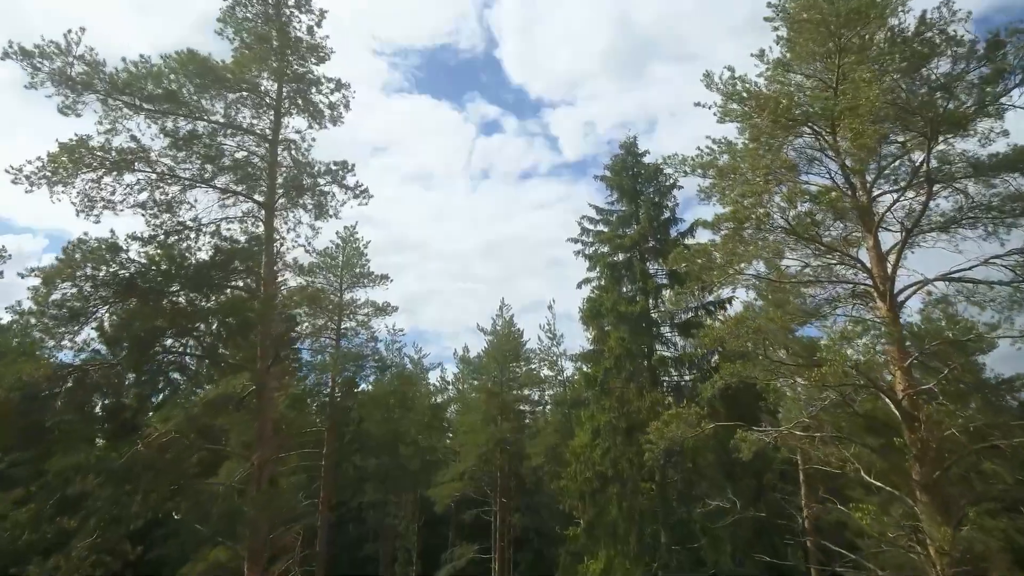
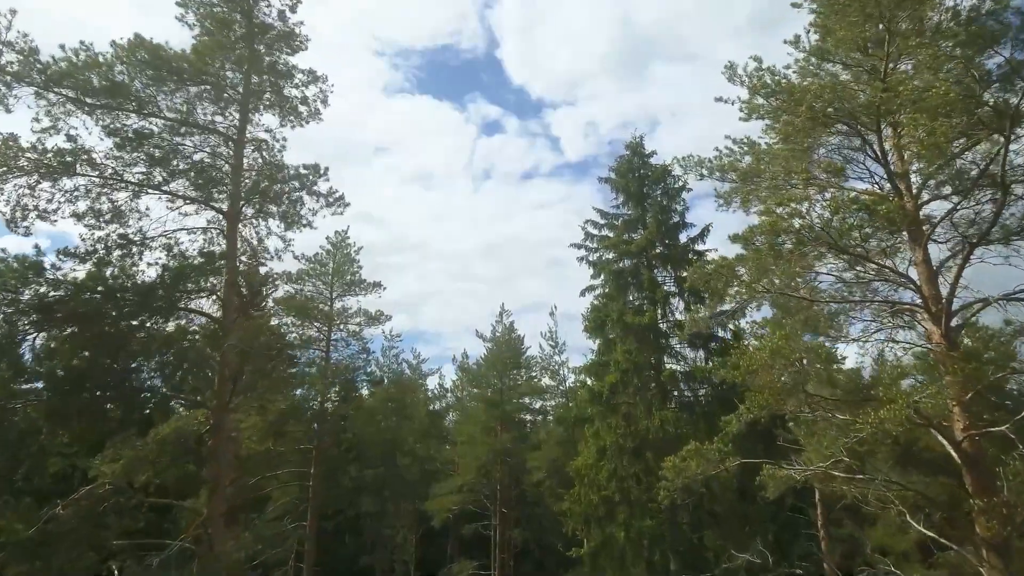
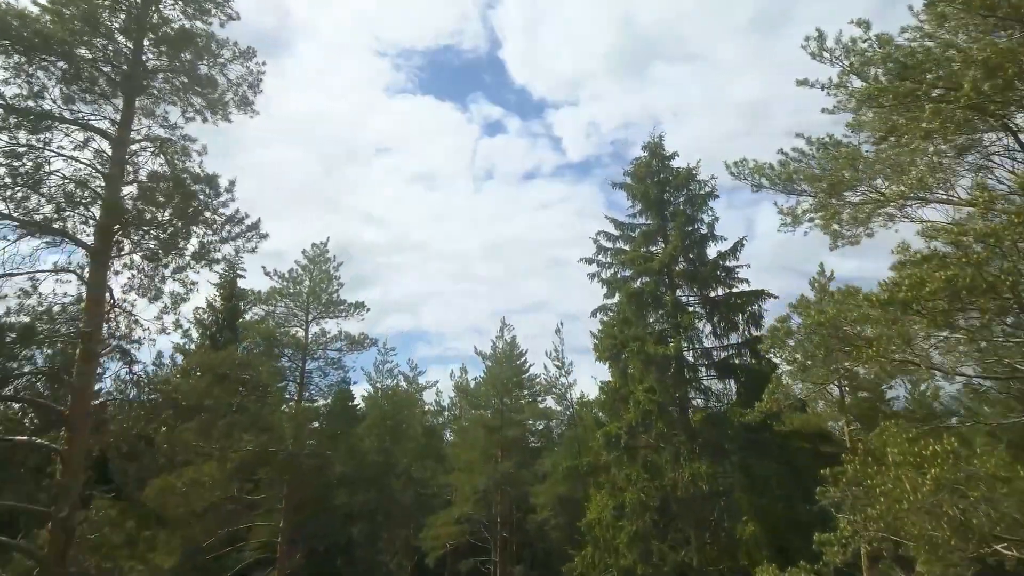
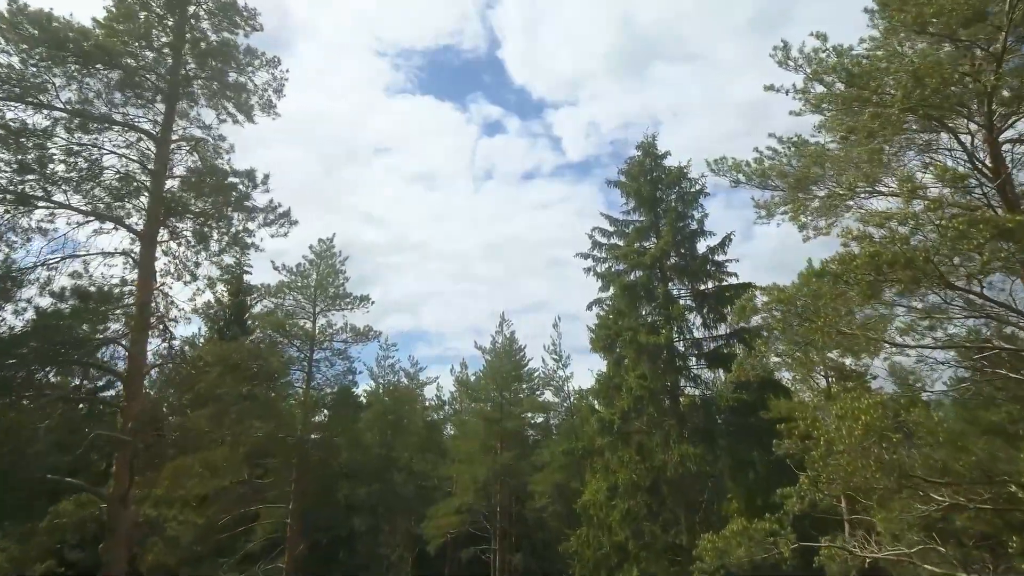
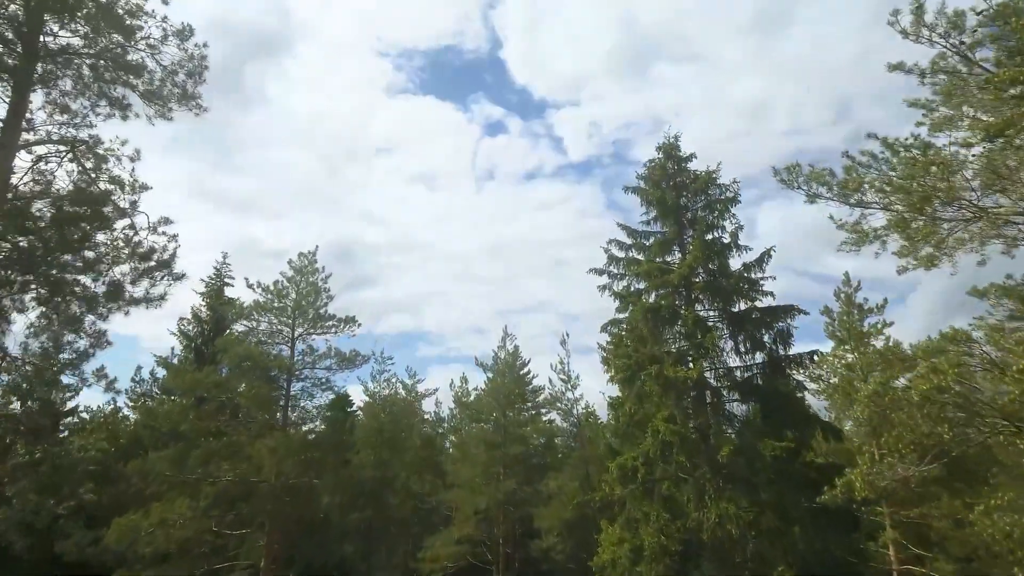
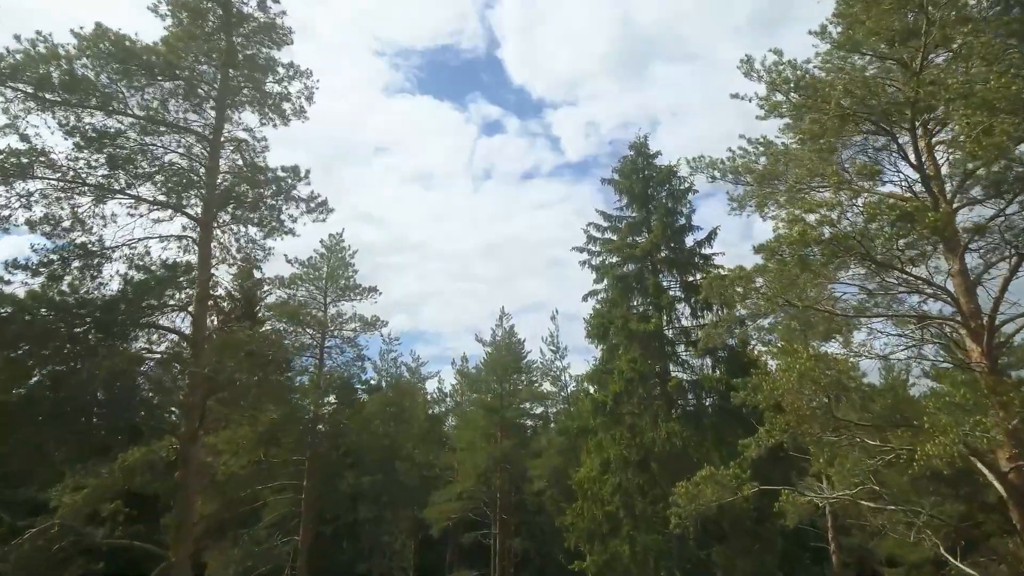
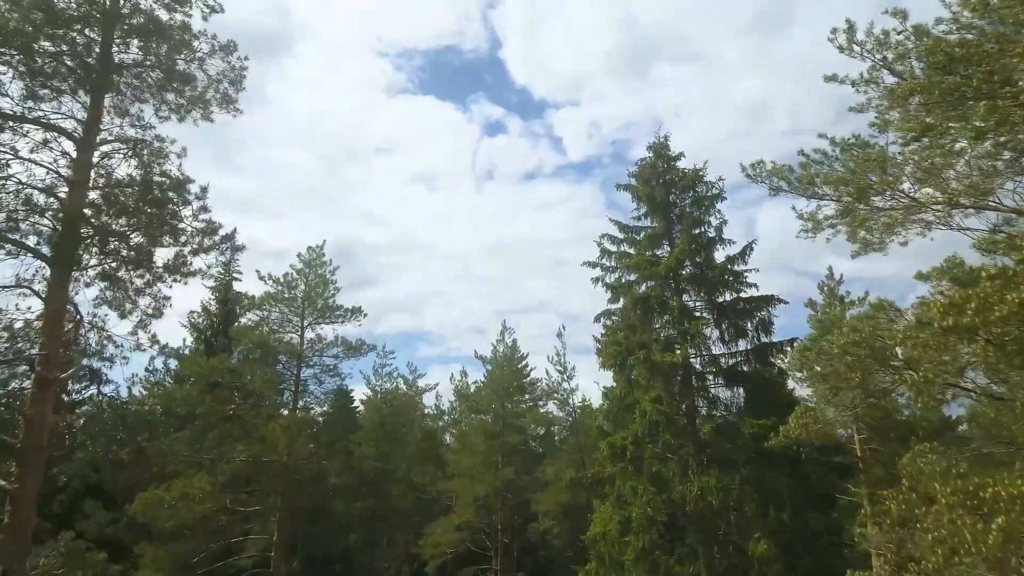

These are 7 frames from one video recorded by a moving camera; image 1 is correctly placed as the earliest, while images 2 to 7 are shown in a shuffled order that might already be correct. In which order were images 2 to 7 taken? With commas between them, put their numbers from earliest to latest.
2, 6, 4, 3, 7, 5
